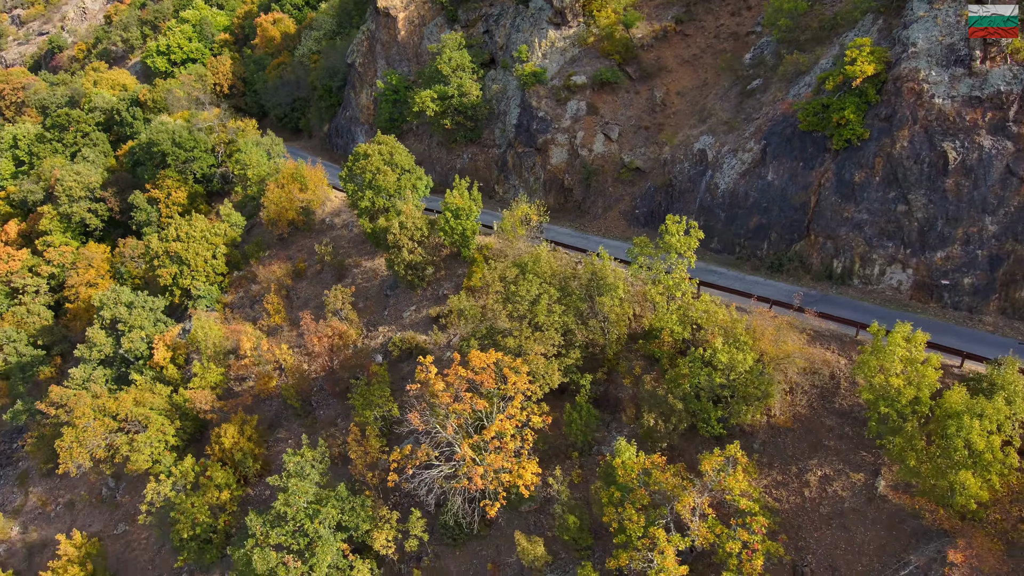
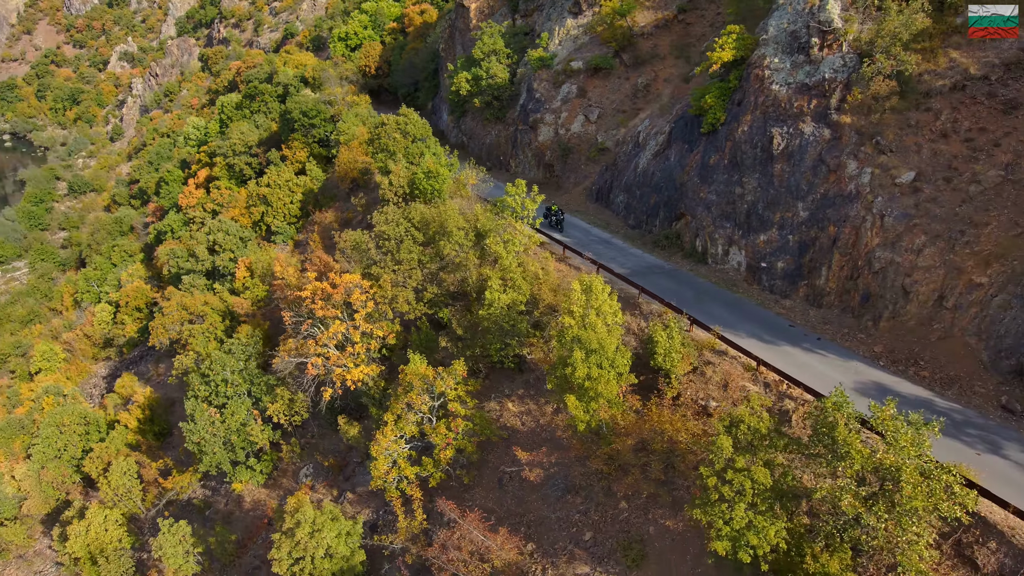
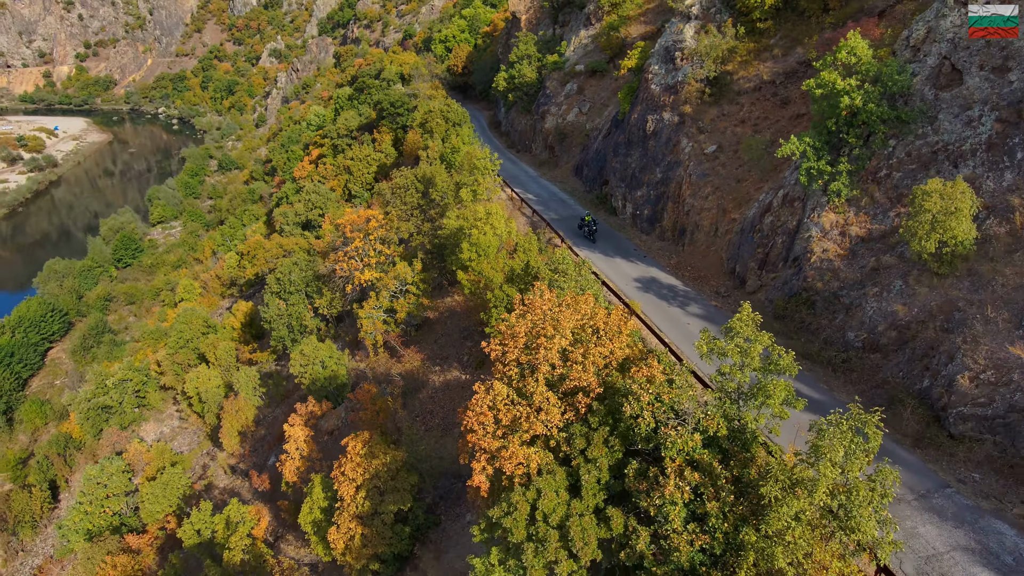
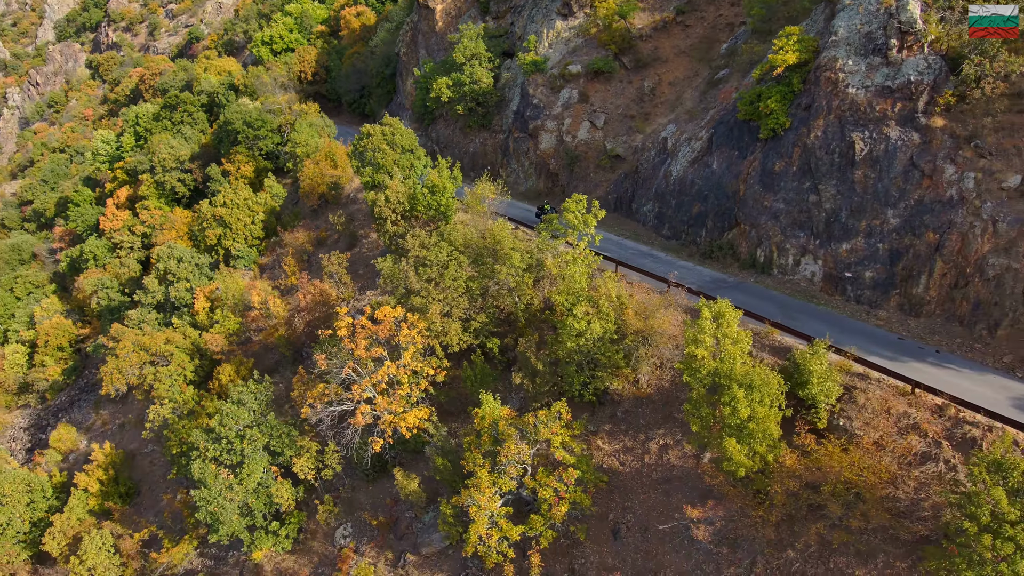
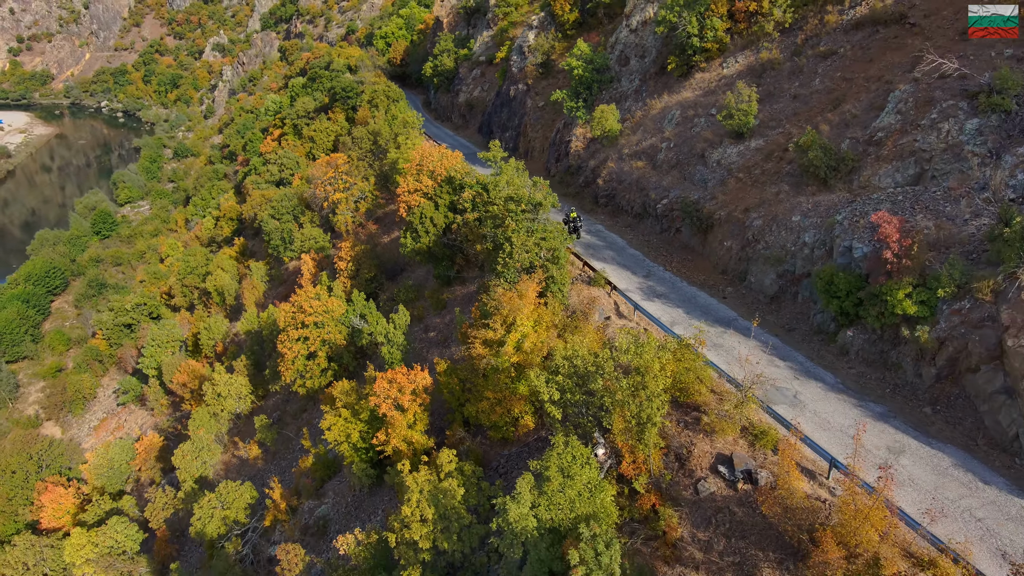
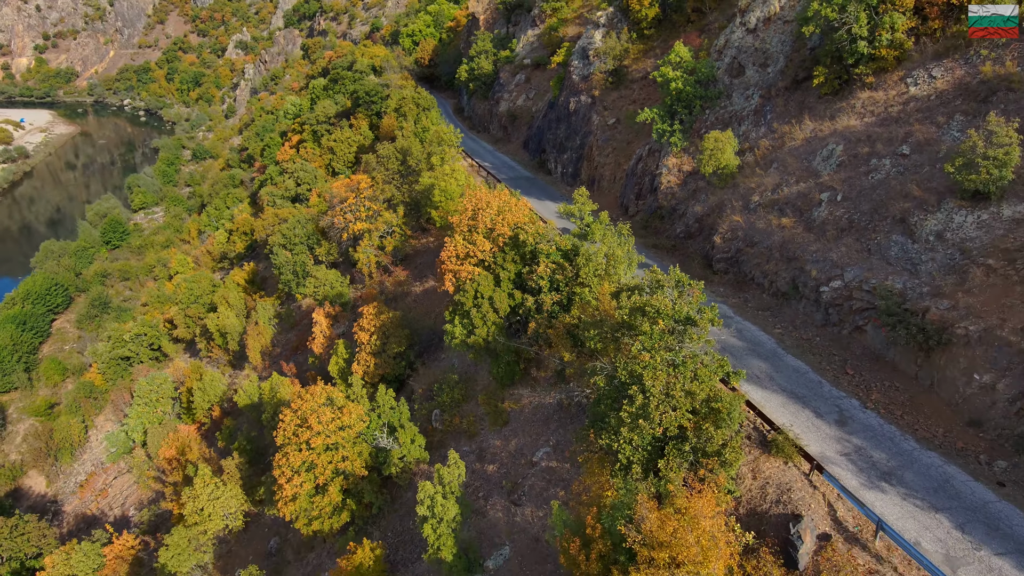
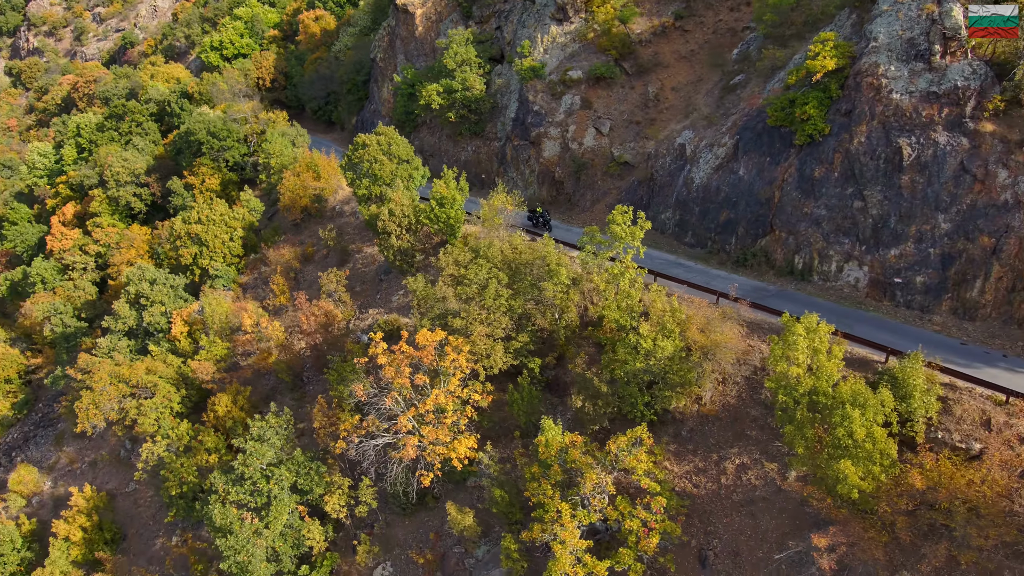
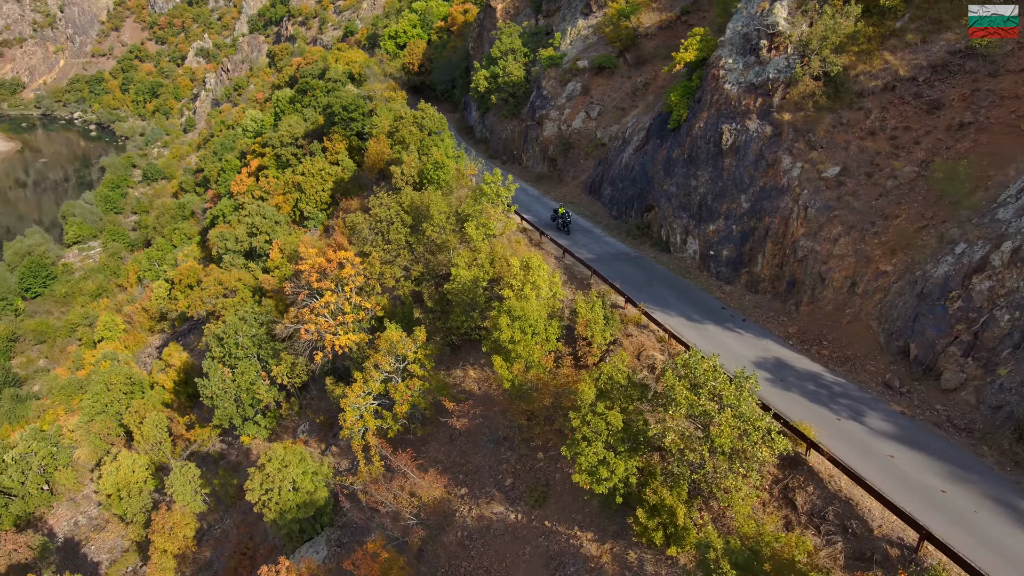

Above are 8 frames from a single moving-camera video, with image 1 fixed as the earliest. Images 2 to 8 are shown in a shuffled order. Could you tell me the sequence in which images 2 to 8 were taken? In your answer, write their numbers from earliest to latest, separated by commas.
7, 4, 2, 8, 3, 6, 5
